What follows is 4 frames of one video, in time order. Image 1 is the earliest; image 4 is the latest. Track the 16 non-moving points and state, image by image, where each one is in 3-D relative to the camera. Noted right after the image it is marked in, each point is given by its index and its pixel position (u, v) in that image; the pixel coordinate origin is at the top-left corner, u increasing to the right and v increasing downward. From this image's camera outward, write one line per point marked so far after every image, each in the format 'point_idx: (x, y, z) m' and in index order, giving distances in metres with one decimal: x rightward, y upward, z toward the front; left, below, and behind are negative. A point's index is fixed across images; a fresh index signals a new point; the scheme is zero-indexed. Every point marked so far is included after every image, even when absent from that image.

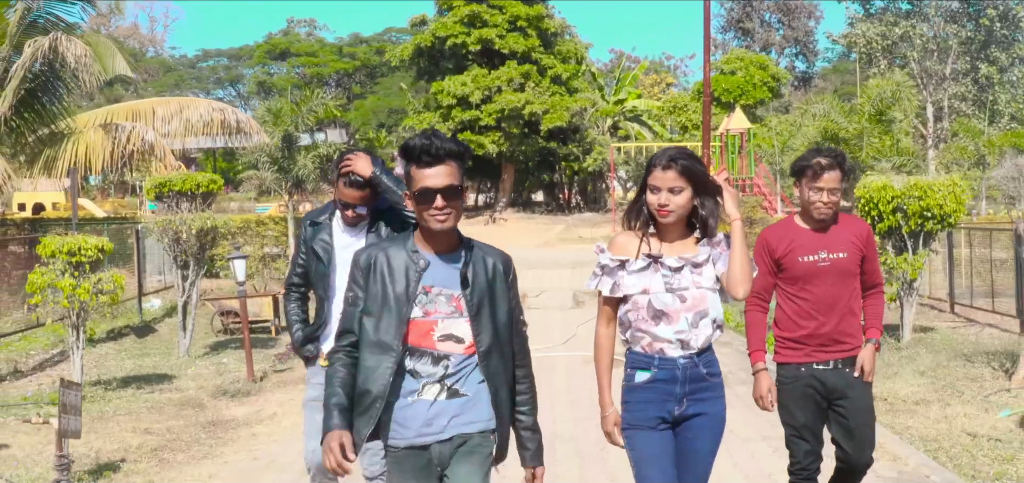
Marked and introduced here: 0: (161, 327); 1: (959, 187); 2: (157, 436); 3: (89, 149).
0: (-4.9, -1.2, +14.7) m
1: (+4.7, +0.6, +11.1) m
2: (-2.7, -1.5, +8.0) m
3: (-6.6, +1.4, +16.2) m
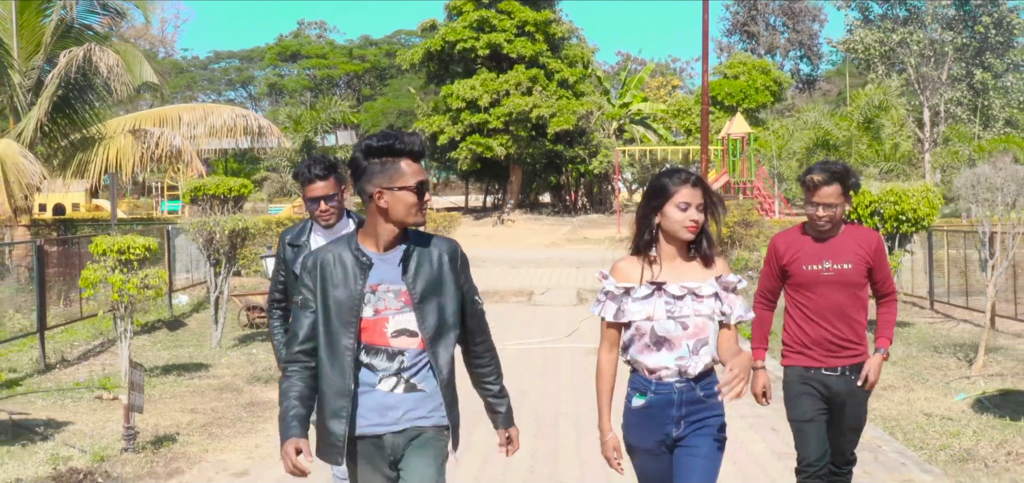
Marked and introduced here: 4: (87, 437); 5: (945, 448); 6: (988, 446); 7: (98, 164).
0: (-4.8, -1.2, +15.6) m
1: (+4.8, +0.5, +12.0) m
2: (-2.6, -1.5, +9.0) m
3: (-6.5, +1.4, +17.2) m
4: (-3.3, -1.5, +8.0) m
5: (+3.0, -1.4, +7.2) m
6: (+3.3, -1.4, +7.4) m
7: (-6.8, +1.3, +17.1) m
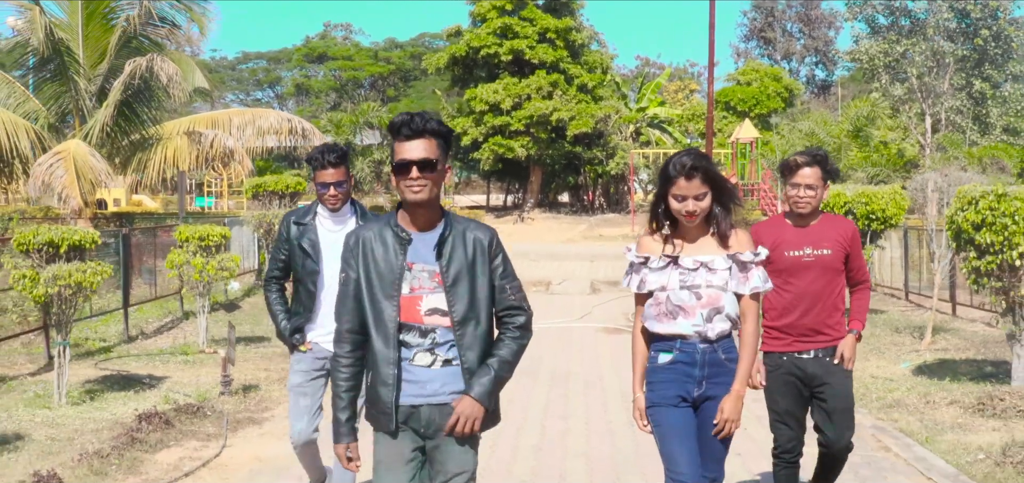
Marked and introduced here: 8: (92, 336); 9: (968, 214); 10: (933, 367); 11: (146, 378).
0: (-4.5, -1.0, +17.5) m
1: (+5.1, +0.6, +13.7) m
2: (-2.4, -1.4, +10.8) m
3: (-6.1, +1.6, +19.1) m
4: (-3.1, -1.4, +9.9) m
5: (+3.1, -1.3, +8.9) m
6: (+3.5, -1.4, +9.1) m
7: (-6.5, +1.4, +19.0) m
8: (-5.5, -1.2, +13.7) m
9: (+4.2, +0.3, +9.5) m
10: (+4.2, -1.3, +10.4) m
11: (-3.6, -1.4, +10.4) m
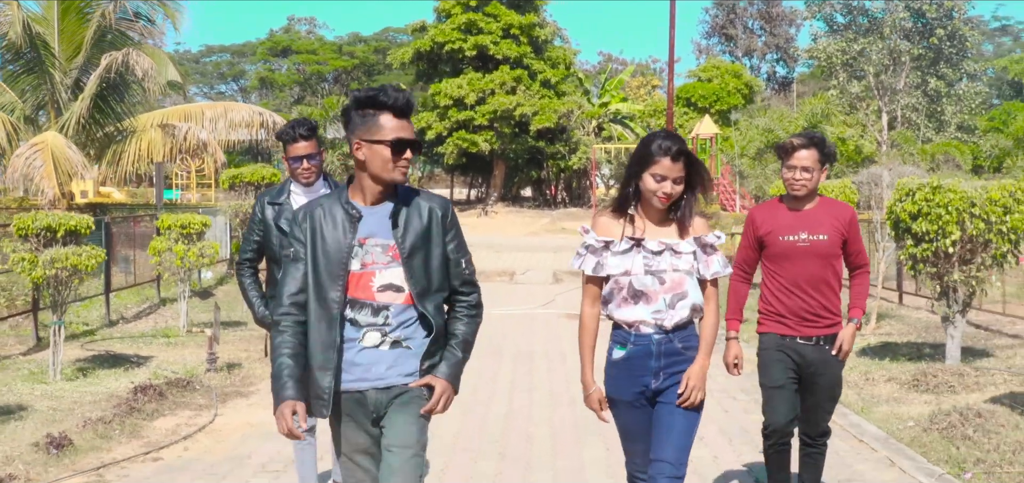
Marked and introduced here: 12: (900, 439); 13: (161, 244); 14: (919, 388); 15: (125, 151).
0: (-5.1, -0.9, +18.0) m
1: (+4.6, +0.7, +14.6) m
2: (-2.8, -1.2, +11.4) m
3: (-6.7, +1.8, +19.5) m
4: (-3.4, -1.2, +10.4) m
5: (+2.9, -1.2, +9.7) m
6: (+3.2, -1.2, +9.9) m
7: (-7.1, +1.6, +19.4) m
8: (-5.9, -1.1, +14.1) m
9: (+3.9, +0.4, +10.3) m
10: (+3.9, -1.1, +11.2) m
11: (-4.0, -1.2, +10.9) m
12: (+2.8, -1.4, +7.6) m
13: (-4.3, 0.0, +12.8) m
14: (+3.6, -1.3, +9.2) m
15: (-7.2, +1.7, +19.4) m
